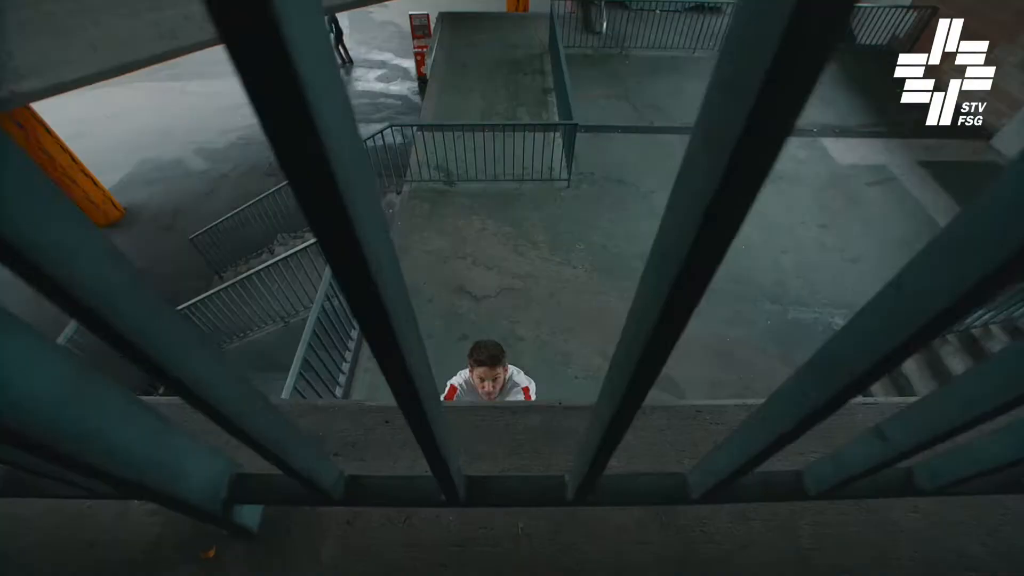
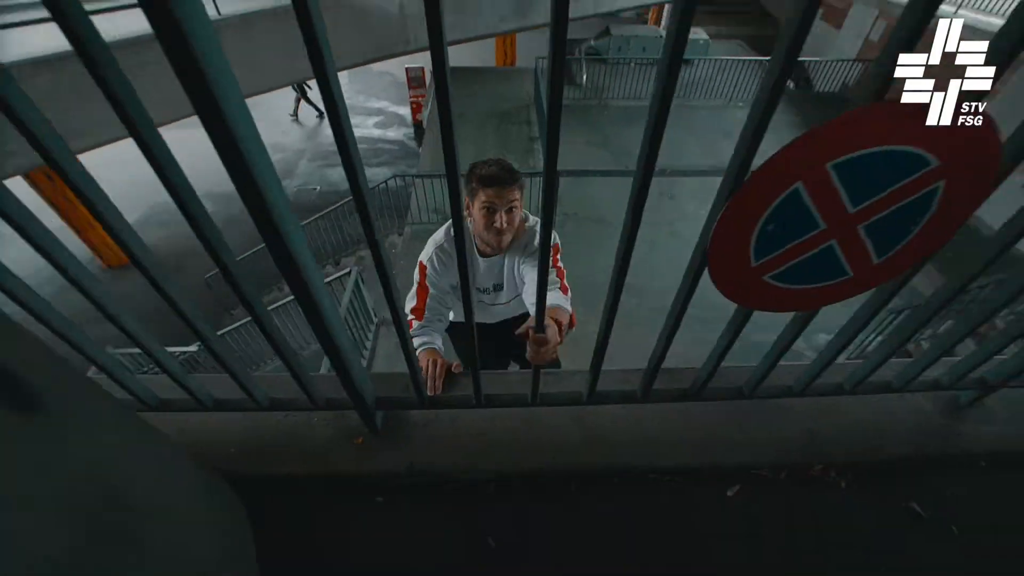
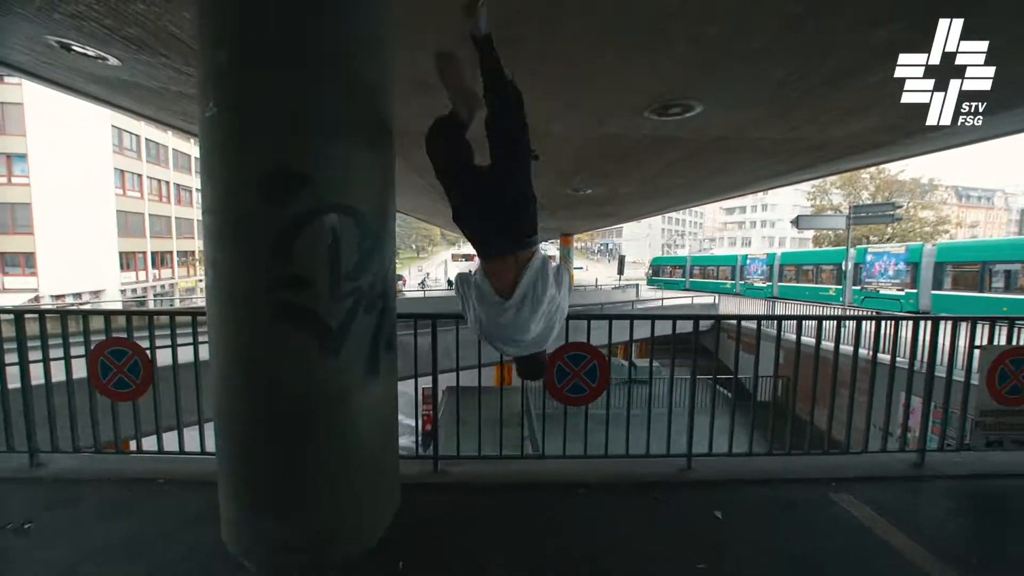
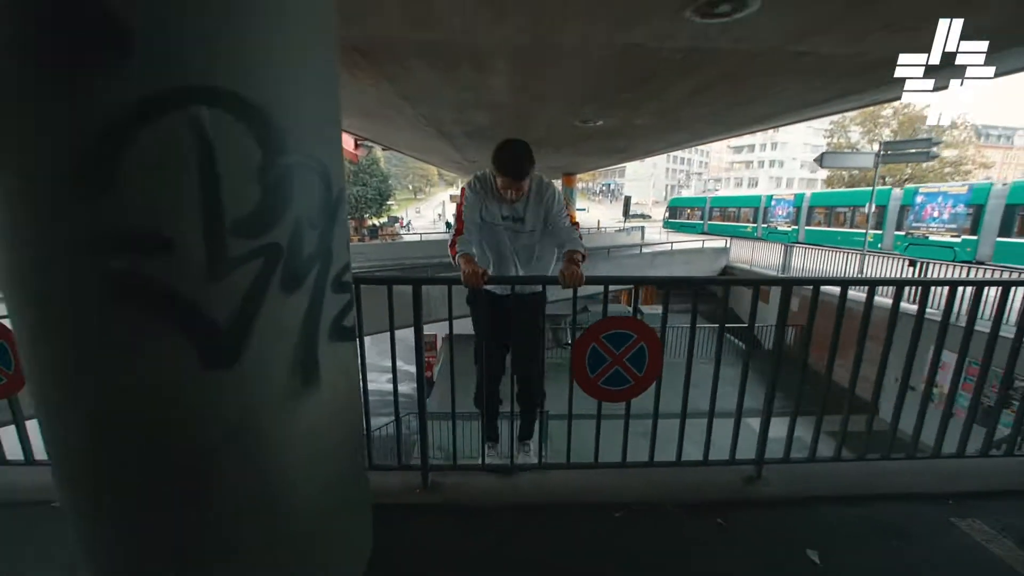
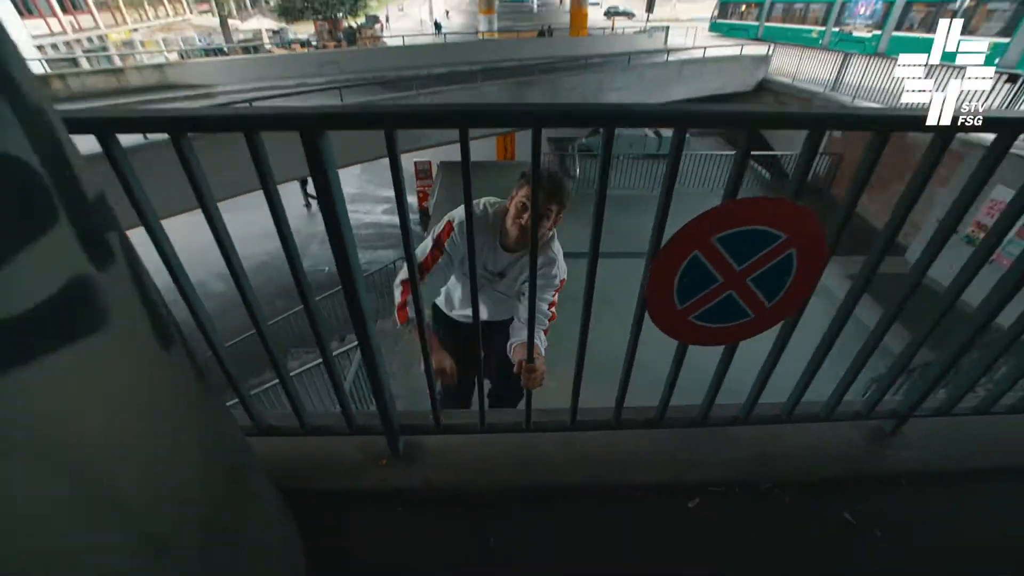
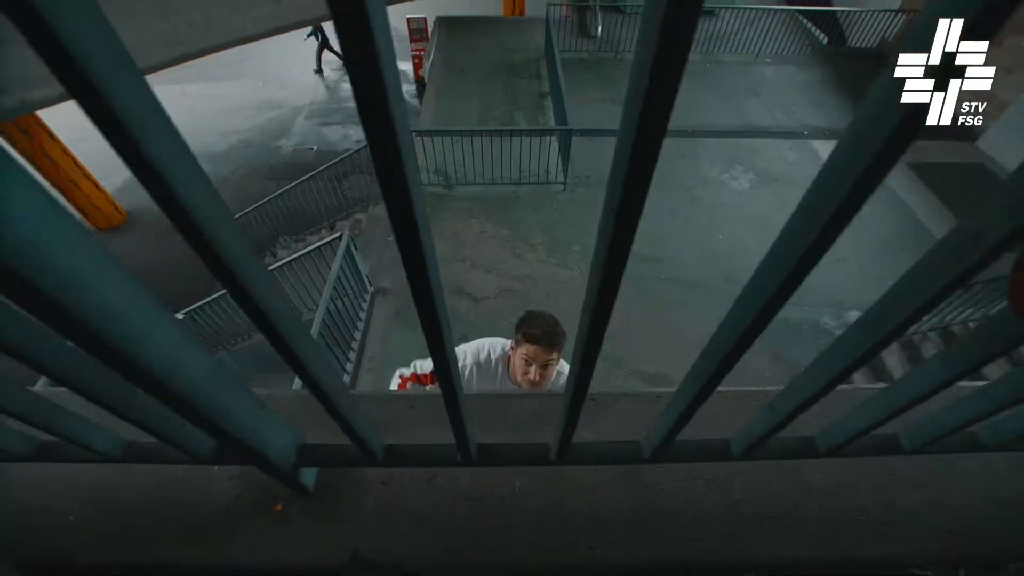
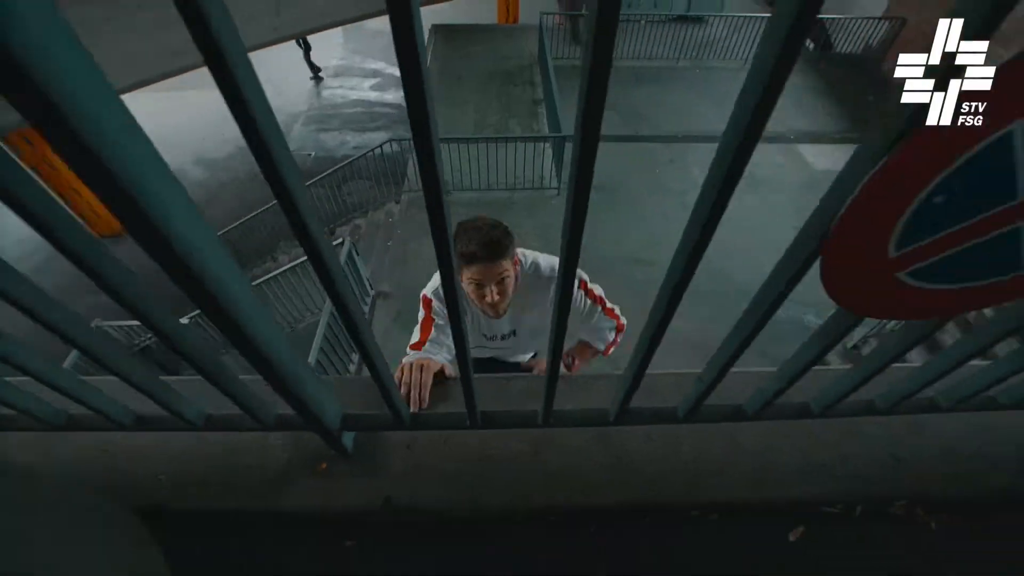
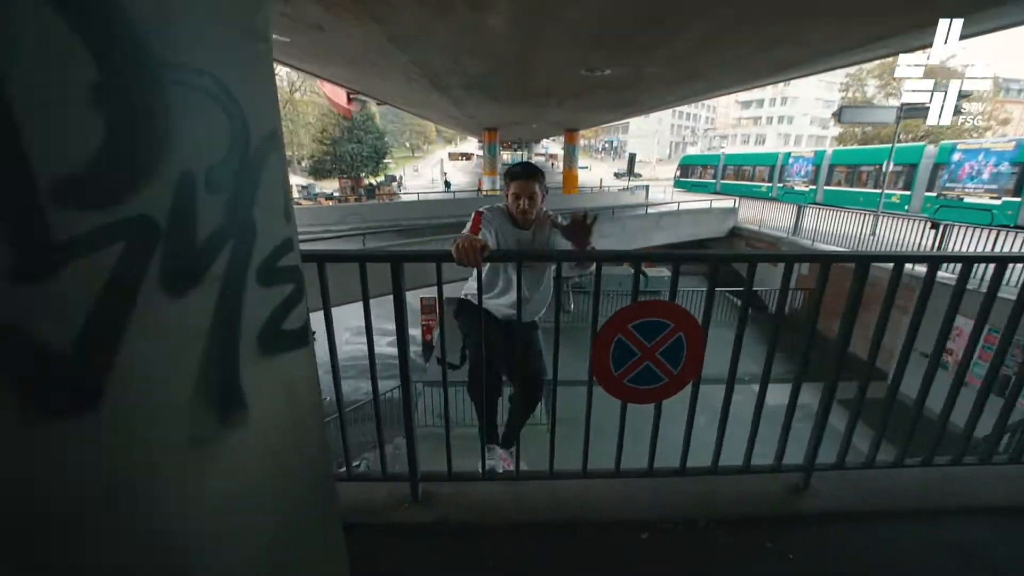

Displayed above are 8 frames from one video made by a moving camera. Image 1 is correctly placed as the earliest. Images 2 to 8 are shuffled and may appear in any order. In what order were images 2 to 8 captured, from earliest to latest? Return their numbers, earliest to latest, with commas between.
6, 7, 2, 5, 8, 4, 3
